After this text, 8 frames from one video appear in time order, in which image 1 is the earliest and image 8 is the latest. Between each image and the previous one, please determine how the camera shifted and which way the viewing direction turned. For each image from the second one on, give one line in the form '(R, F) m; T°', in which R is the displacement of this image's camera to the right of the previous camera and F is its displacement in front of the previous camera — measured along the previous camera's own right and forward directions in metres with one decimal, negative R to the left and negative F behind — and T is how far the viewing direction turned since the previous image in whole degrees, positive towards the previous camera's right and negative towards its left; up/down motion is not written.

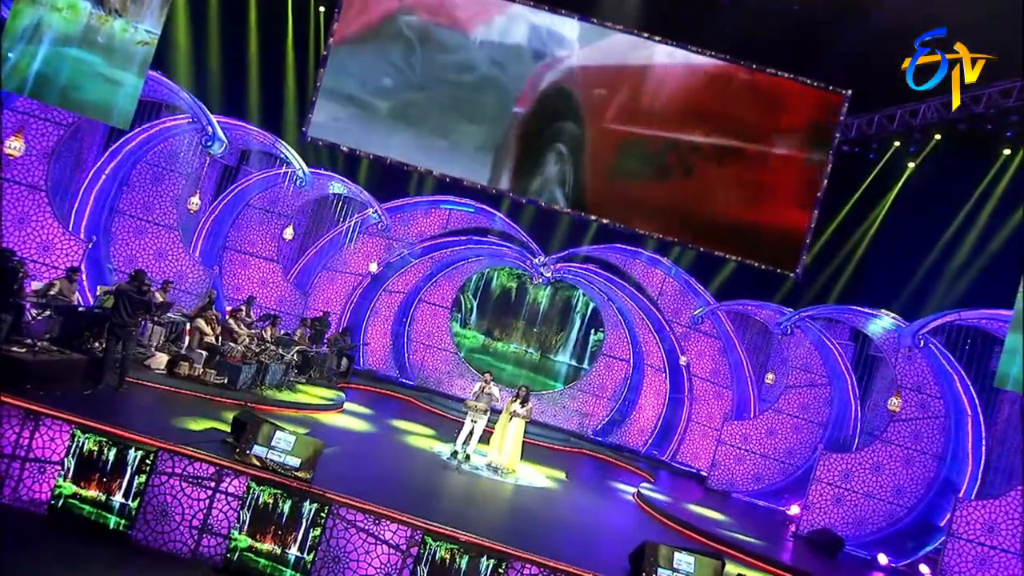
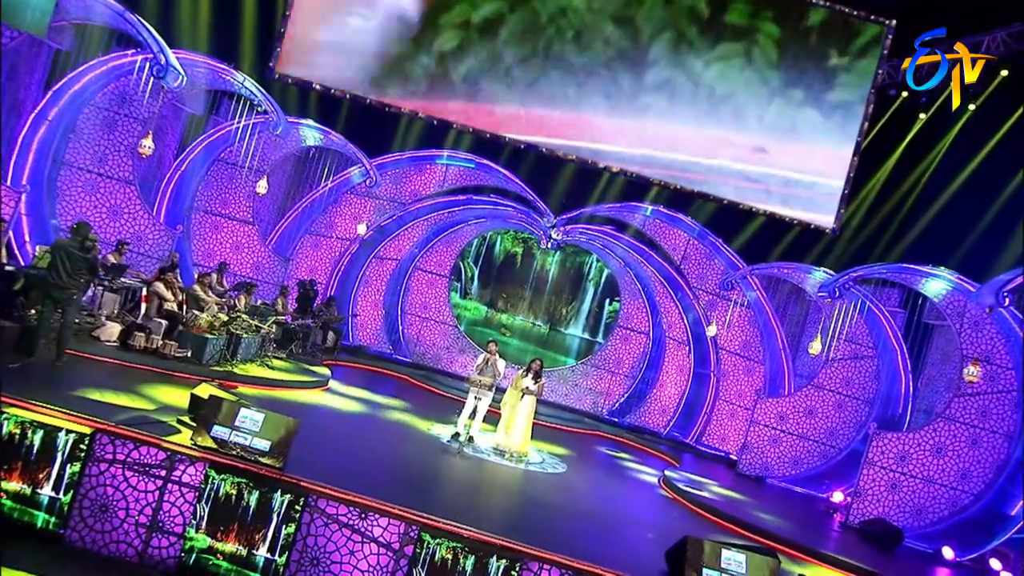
(-0.1, +1.7) m; 0°
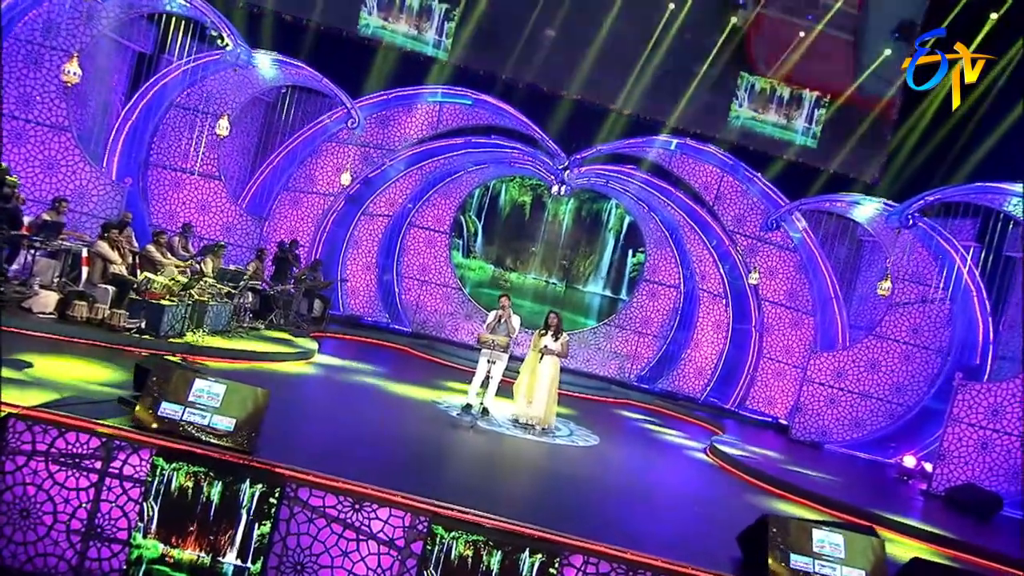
(-0.2, +1.8) m; 0°
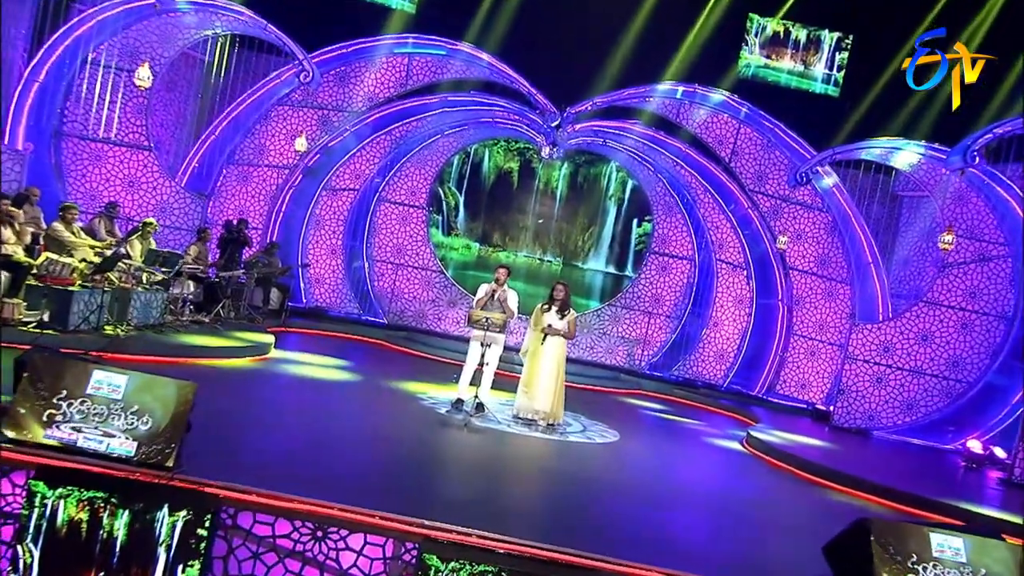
(-0.2, +1.7) m; +1°
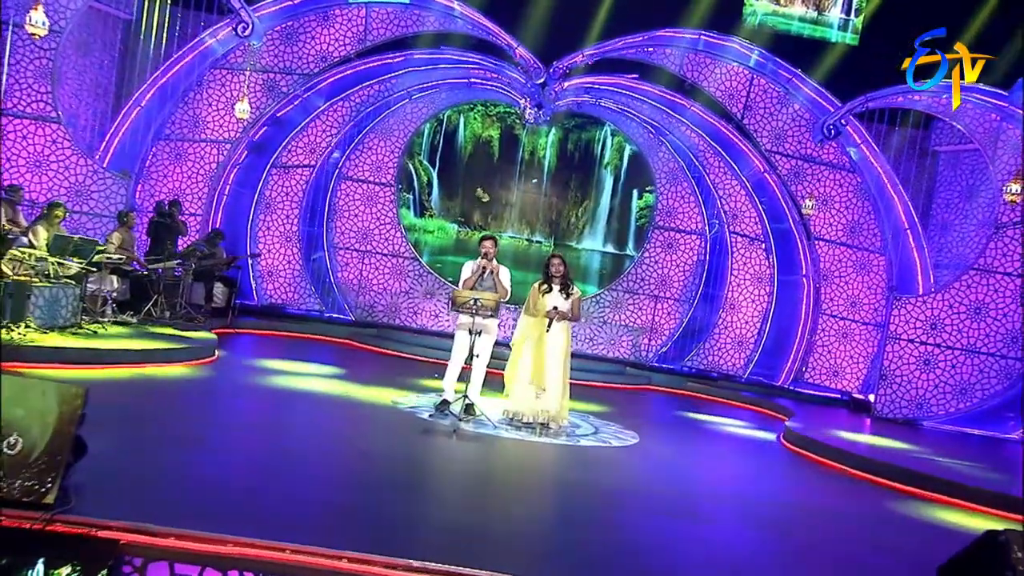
(-0.2, +1.5) m; +2°
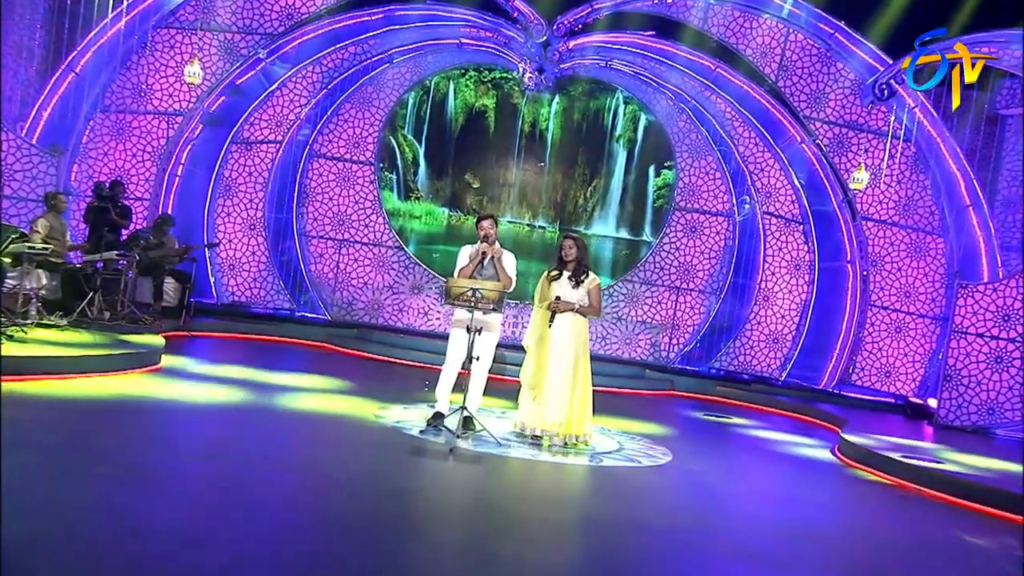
(-0.1, +1.3) m; +1°
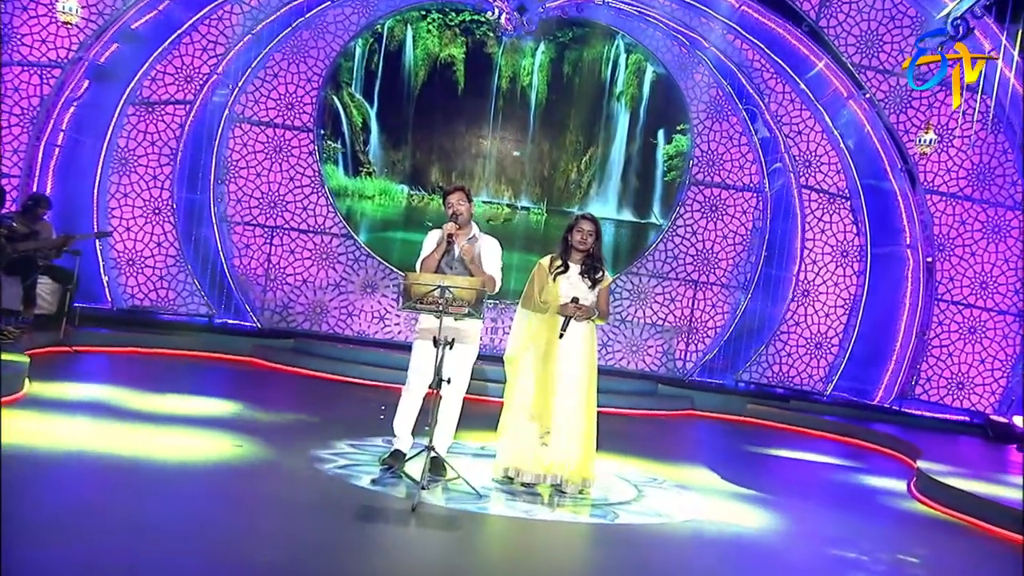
(-0.1, +1.7) m; +2°
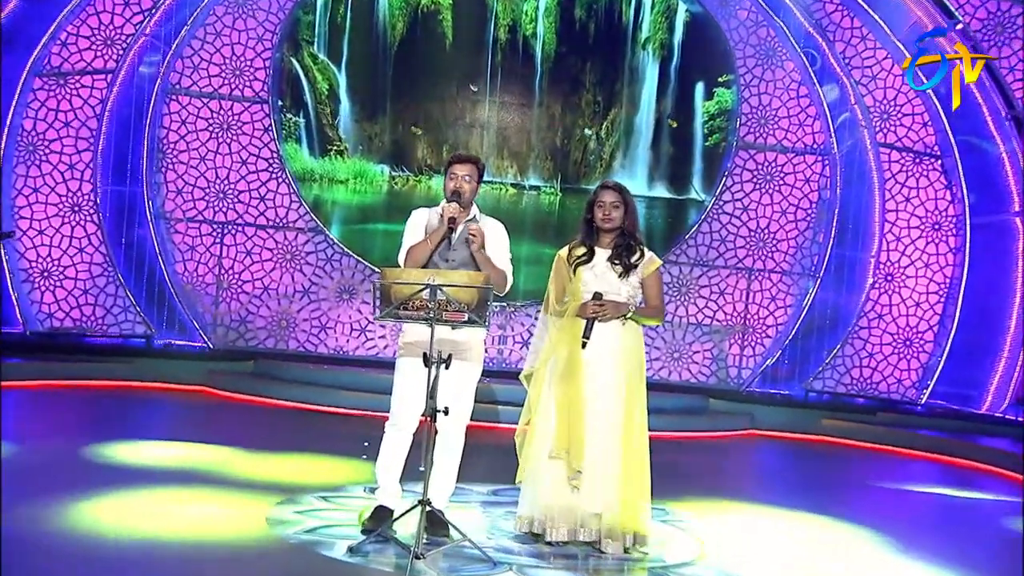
(0.0, +1.3) m; 0°
